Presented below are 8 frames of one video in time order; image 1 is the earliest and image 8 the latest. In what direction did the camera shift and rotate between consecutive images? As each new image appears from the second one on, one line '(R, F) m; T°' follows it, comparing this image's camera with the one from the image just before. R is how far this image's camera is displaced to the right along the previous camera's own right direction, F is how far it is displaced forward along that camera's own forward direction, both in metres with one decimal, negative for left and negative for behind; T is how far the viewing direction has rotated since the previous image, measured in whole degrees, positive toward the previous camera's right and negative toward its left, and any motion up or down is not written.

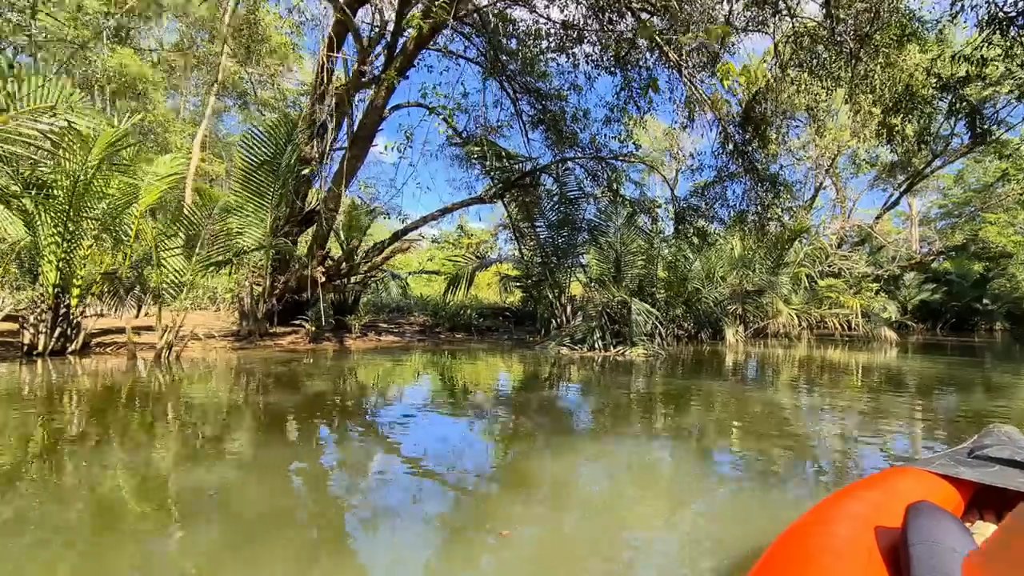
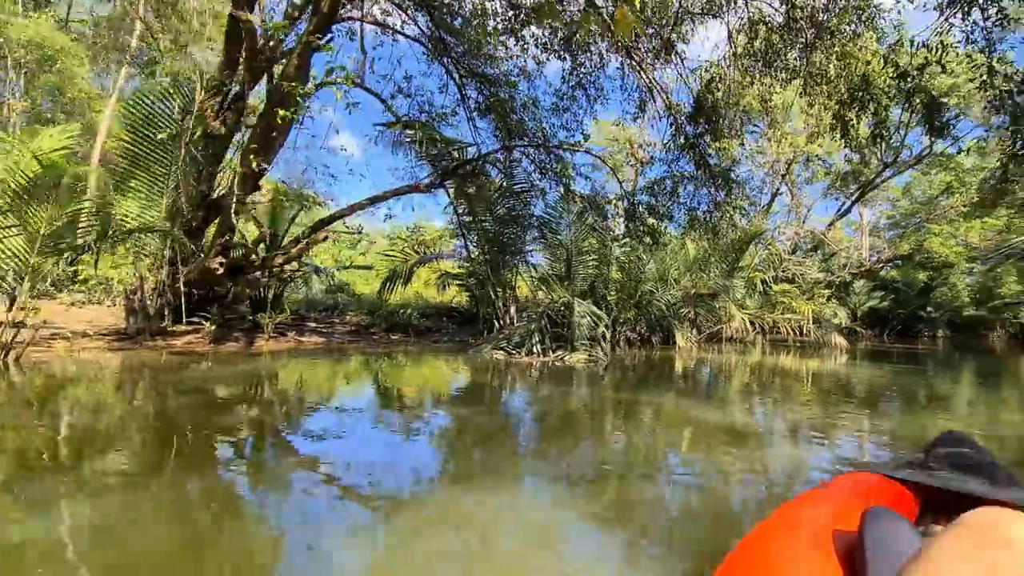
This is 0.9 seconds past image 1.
(+0.5, +0.6) m; +4°
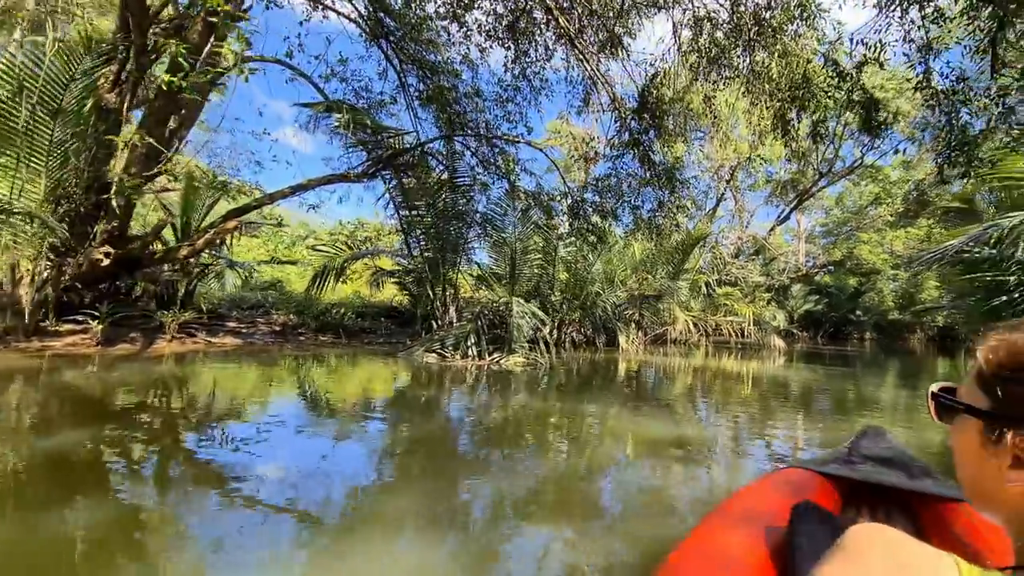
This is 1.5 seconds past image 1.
(+0.2, +0.4) m; +5°
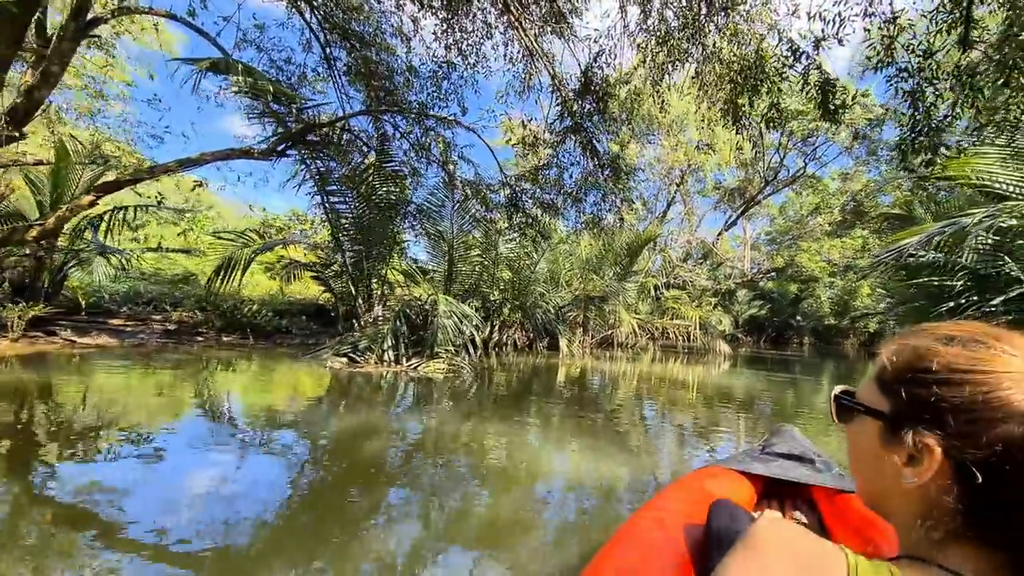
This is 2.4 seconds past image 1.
(+0.3, +0.7) m; +5°
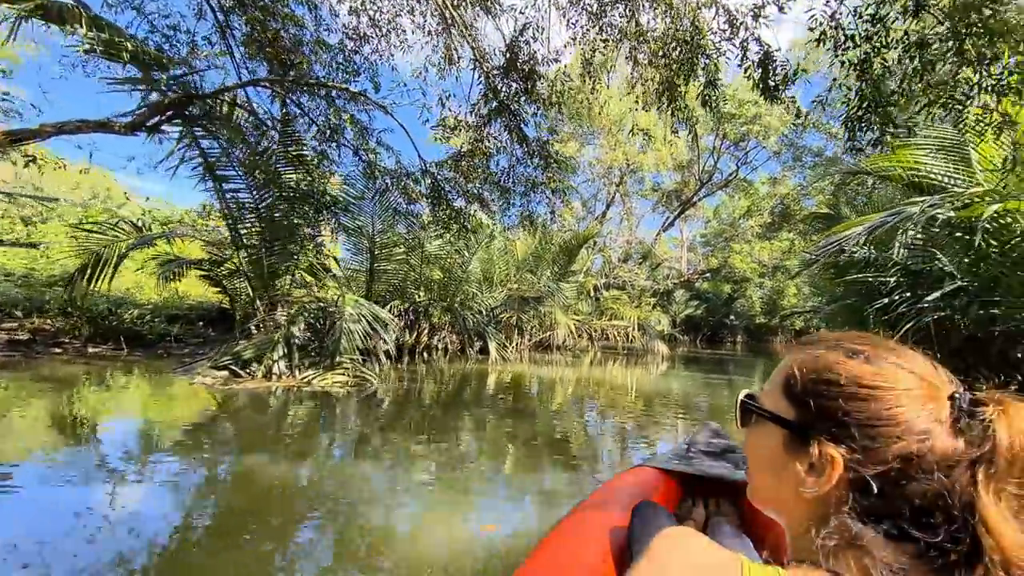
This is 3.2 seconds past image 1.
(+0.3, +0.6) m; +6°
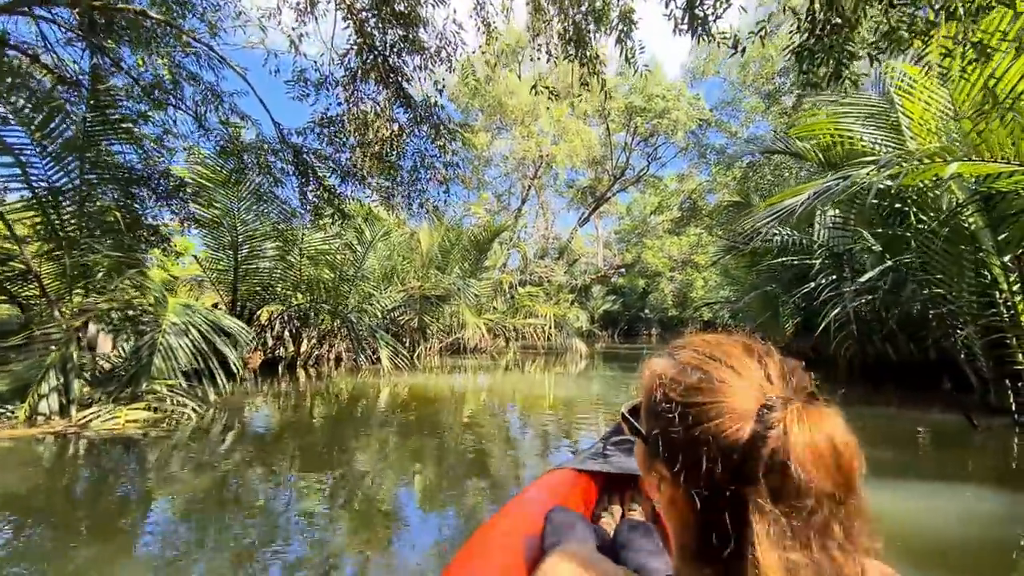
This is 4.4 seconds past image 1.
(+0.3, +0.9) m; +9°
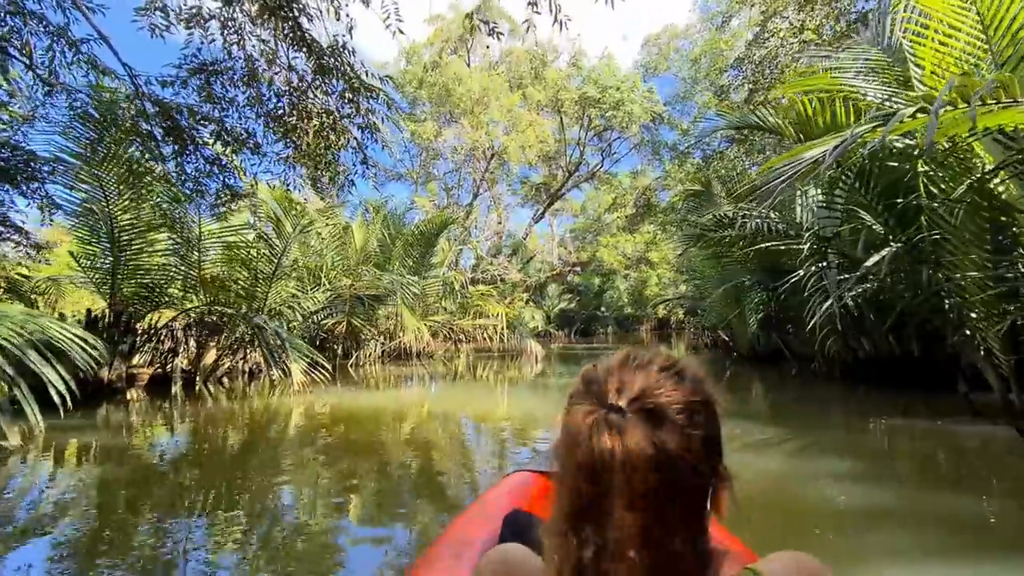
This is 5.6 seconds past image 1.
(+0.1, +0.9) m; +5°
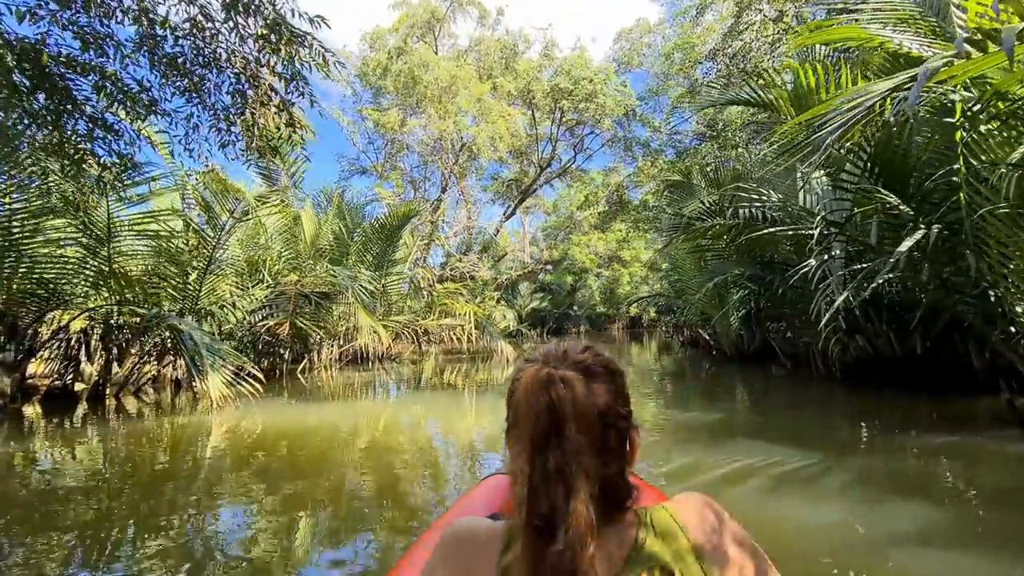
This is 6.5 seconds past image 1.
(0.0, +0.6) m; +3°
